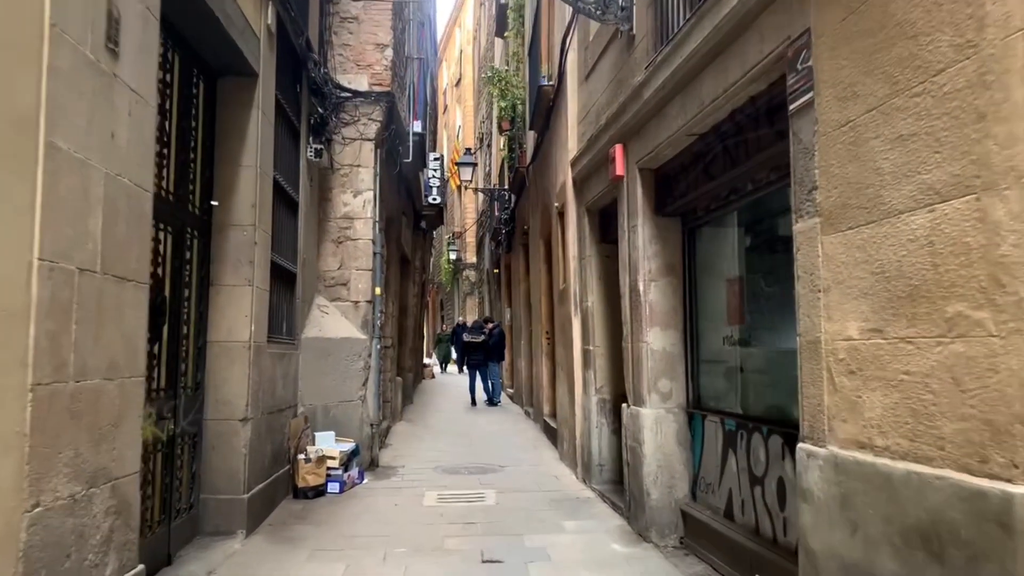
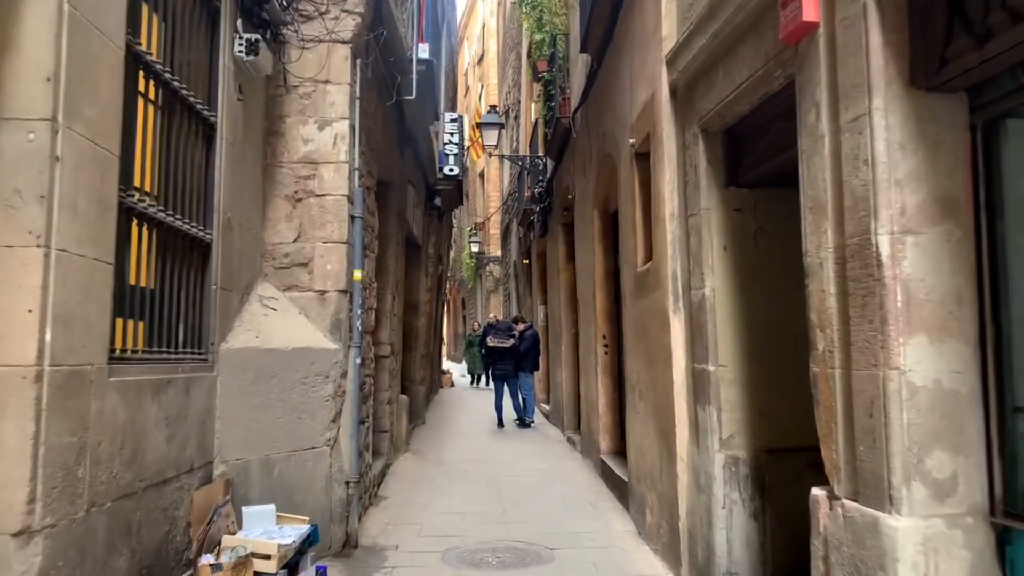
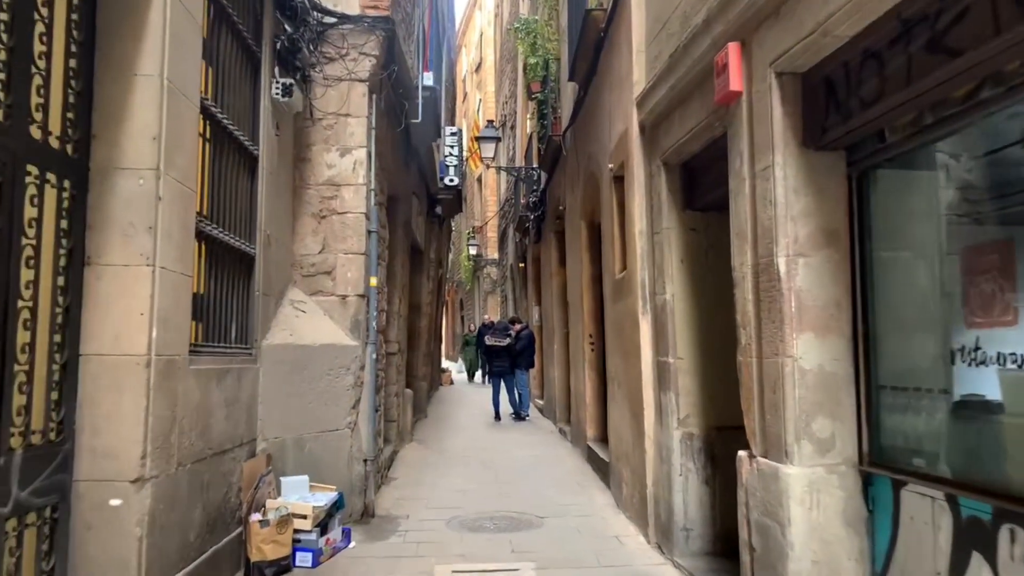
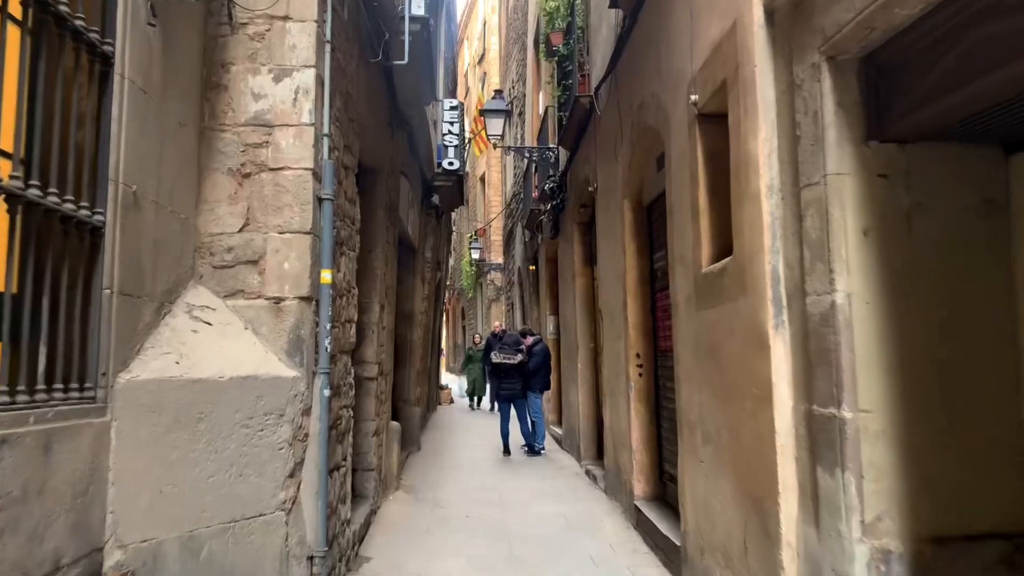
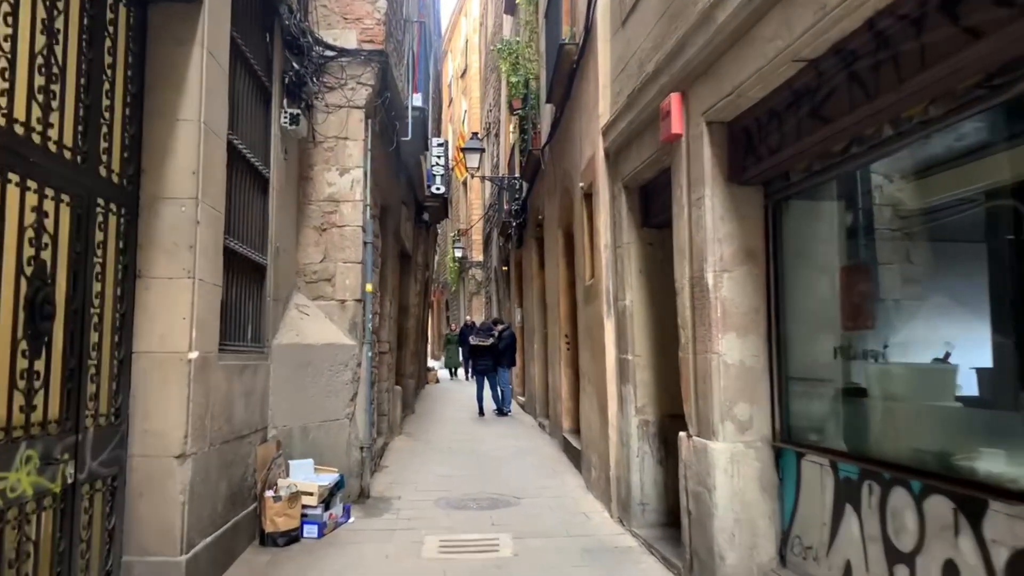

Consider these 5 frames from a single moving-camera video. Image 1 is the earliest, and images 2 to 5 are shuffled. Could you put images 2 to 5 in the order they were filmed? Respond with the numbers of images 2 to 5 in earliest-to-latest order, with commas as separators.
5, 3, 2, 4
